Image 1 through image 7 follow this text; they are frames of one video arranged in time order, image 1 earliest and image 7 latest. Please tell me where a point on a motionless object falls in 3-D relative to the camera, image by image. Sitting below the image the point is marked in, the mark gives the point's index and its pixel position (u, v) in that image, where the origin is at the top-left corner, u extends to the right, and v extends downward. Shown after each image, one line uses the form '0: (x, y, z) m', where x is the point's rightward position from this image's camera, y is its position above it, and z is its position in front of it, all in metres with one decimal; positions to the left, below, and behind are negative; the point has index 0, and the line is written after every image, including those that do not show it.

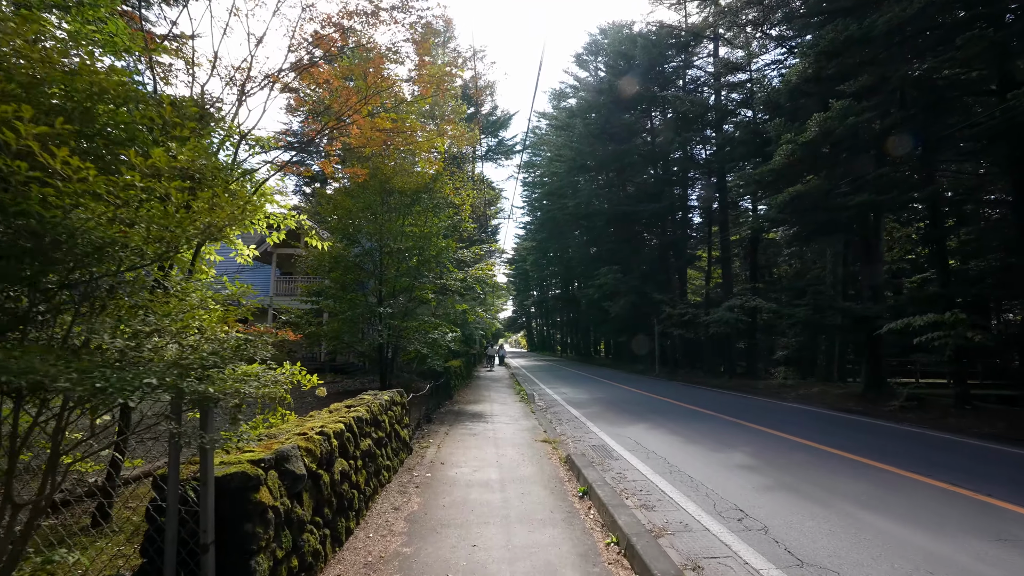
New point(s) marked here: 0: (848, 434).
0: (+5.5, -2.4, +8.7) m
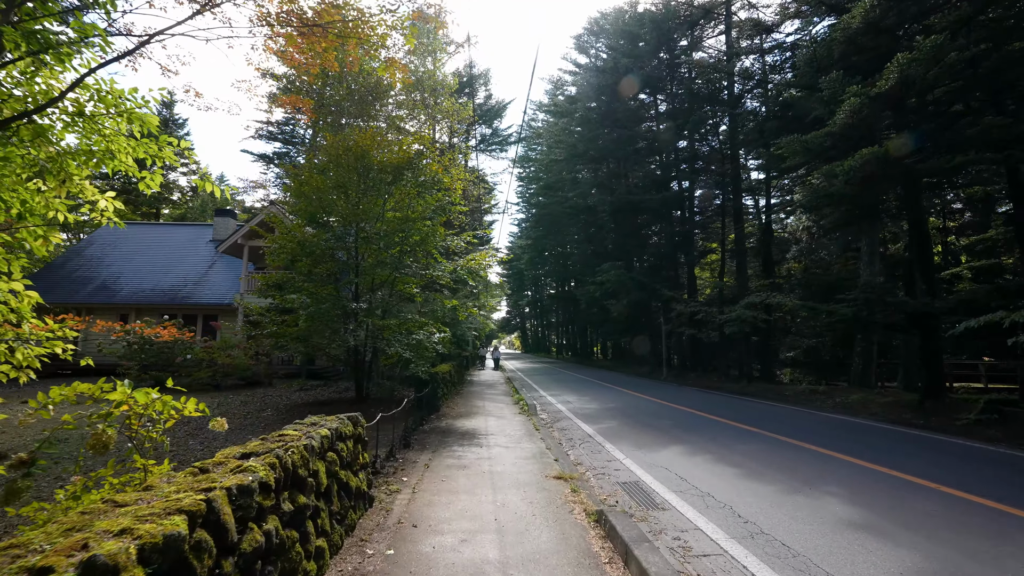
0: (+5.5, -2.3, +6.9) m
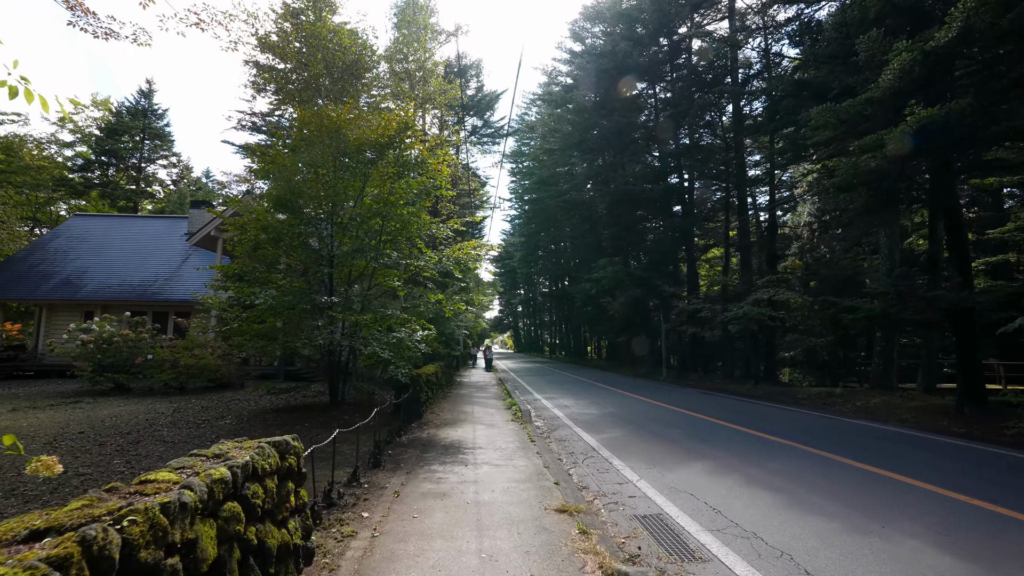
0: (+5.4, -2.1, +5.7) m
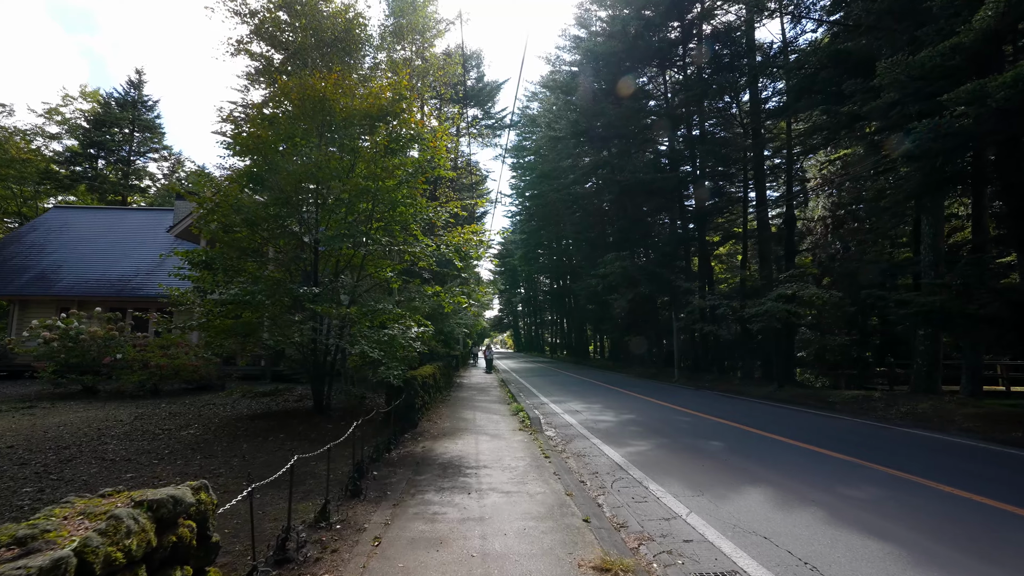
0: (+5.6, -2.0, +4.5) m
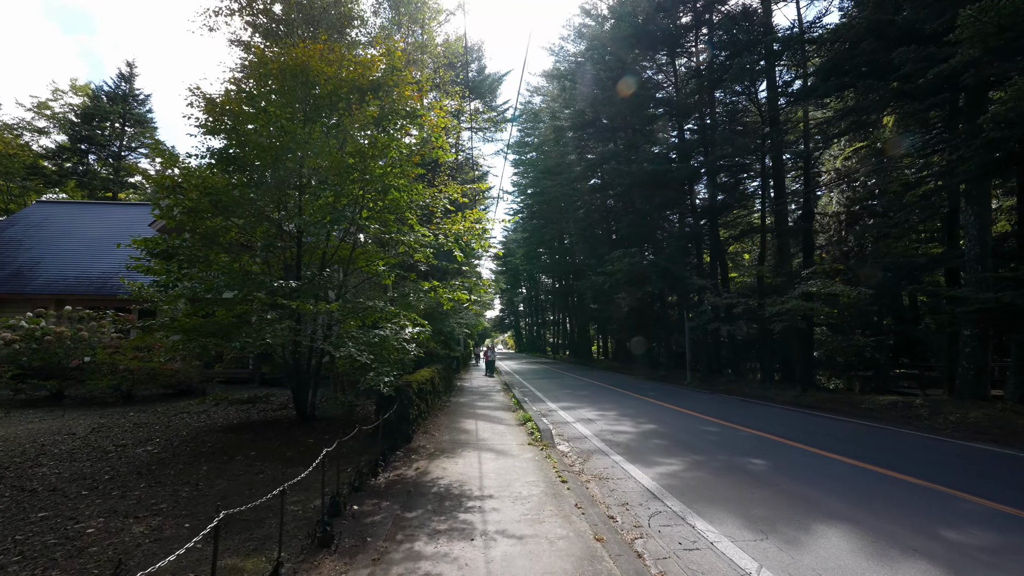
0: (+5.7, -1.9, +3.4) m
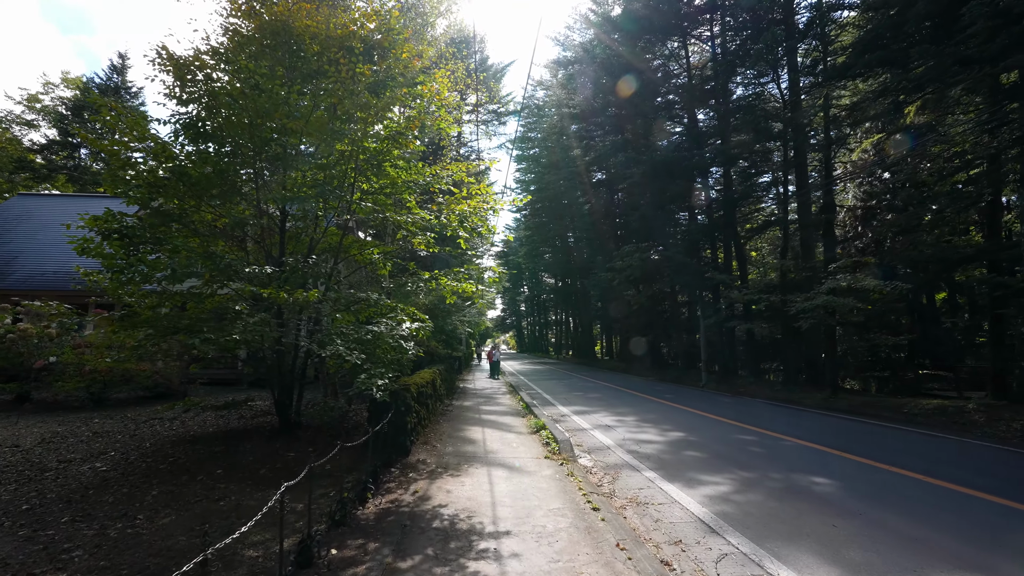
0: (+5.8, -1.7, +2.3) m
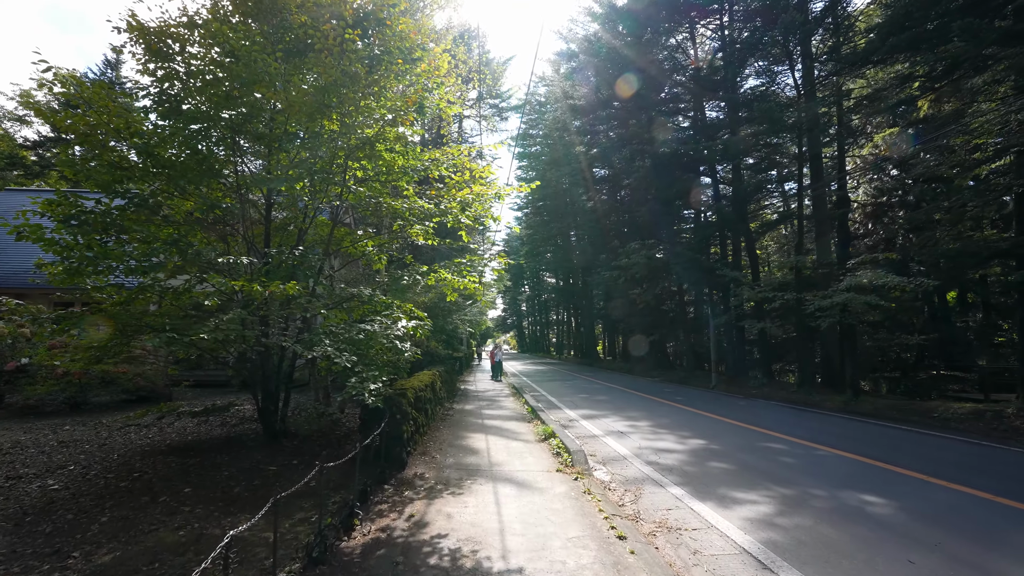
0: (+5.9, -1.7, +1.6) m
